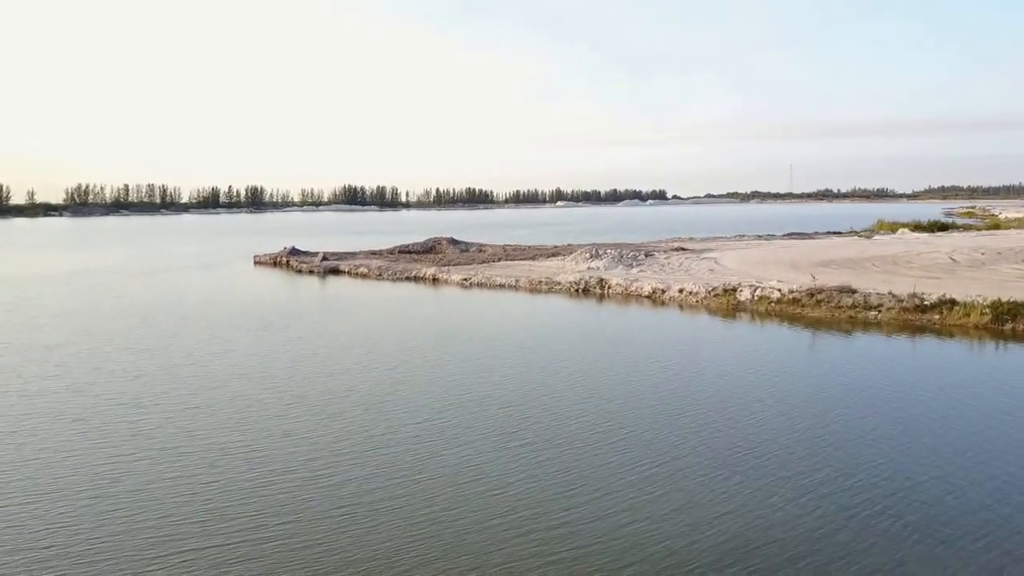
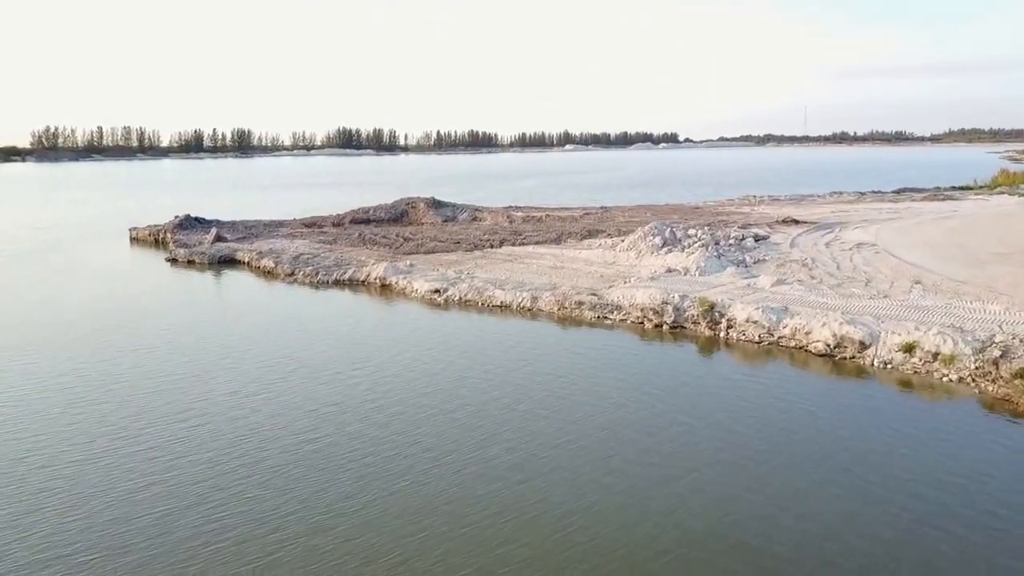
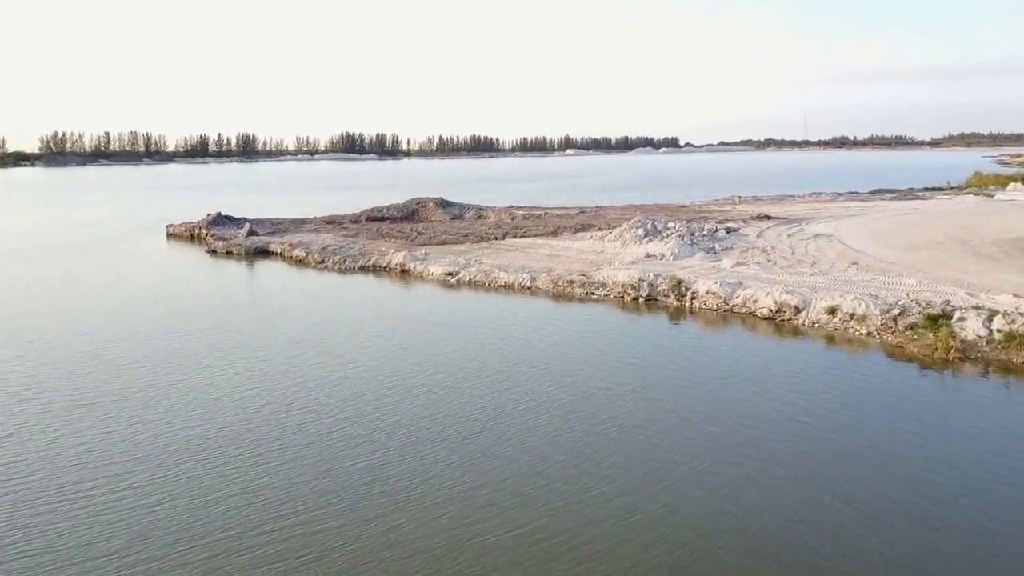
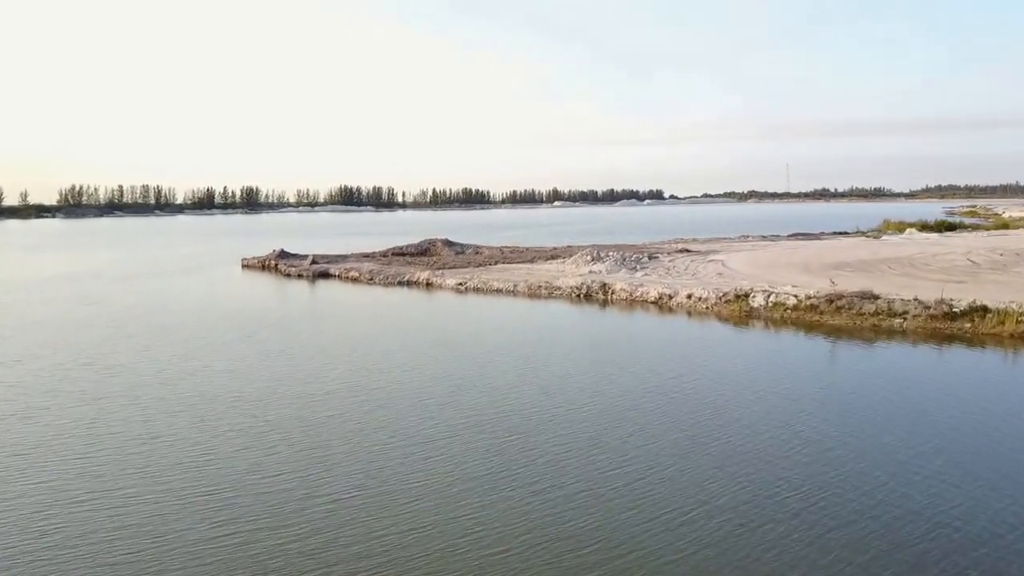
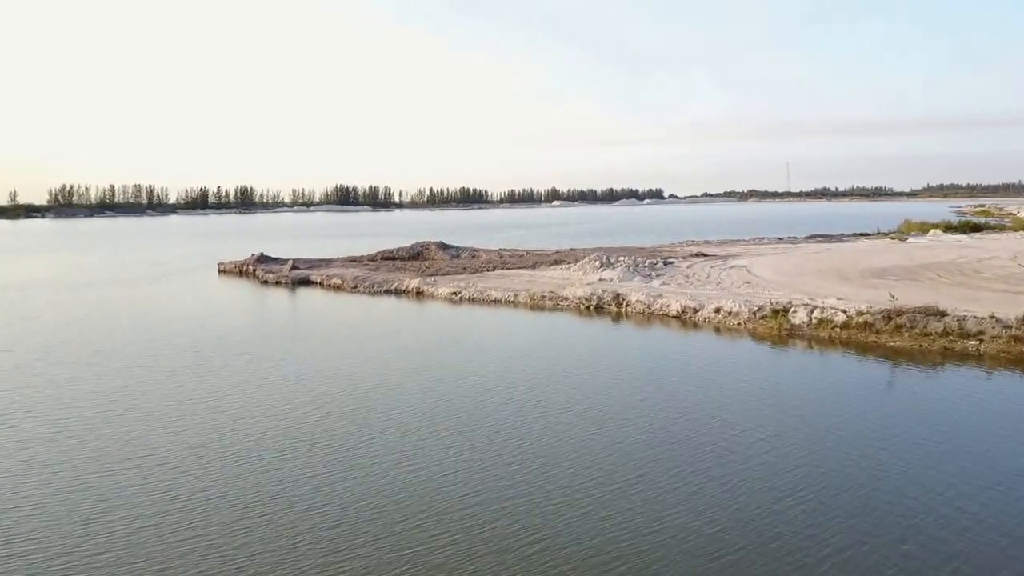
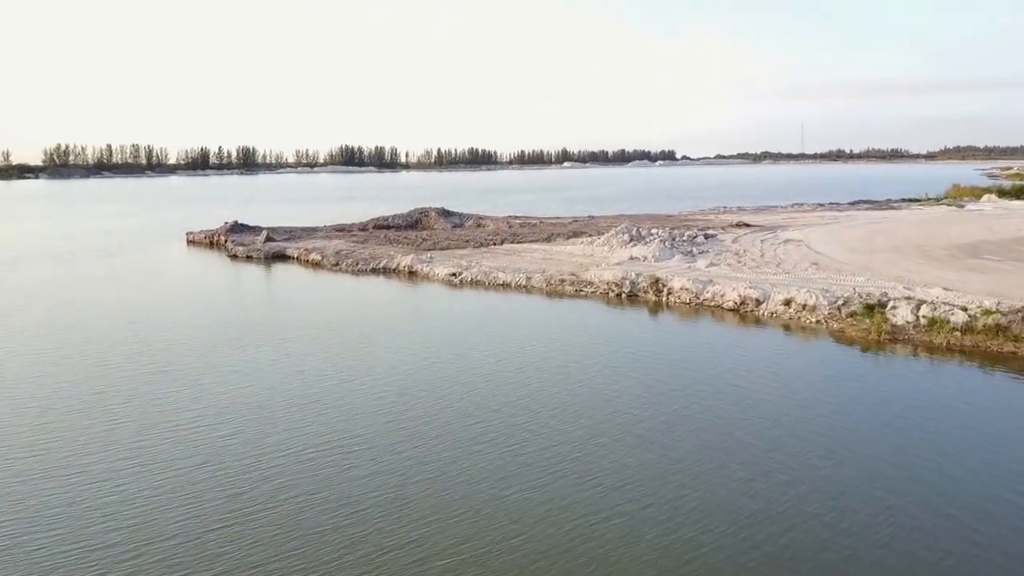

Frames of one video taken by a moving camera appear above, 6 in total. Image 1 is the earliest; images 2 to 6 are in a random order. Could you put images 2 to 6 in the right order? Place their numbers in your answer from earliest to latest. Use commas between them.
4, 5, 6, 3, 2
